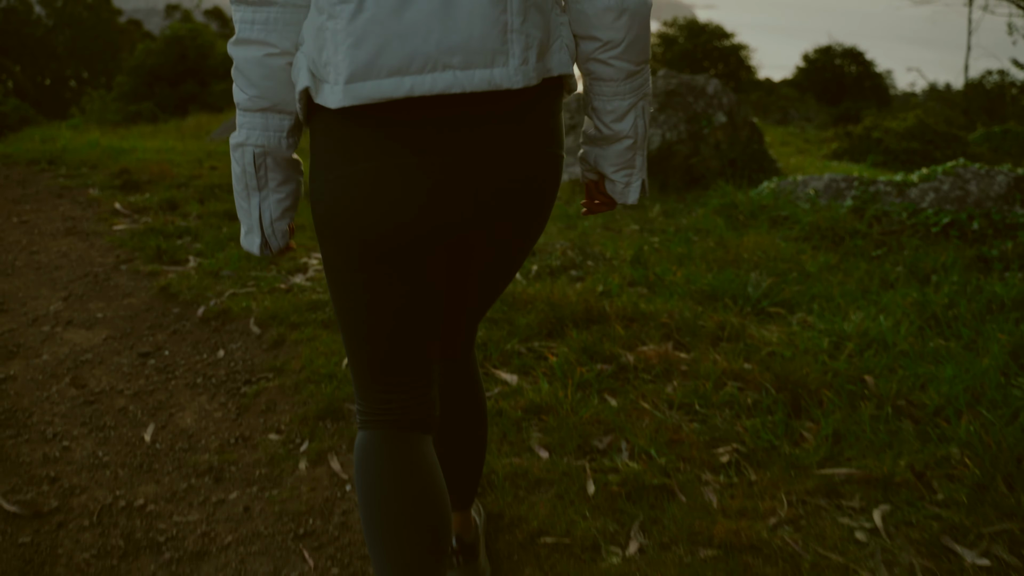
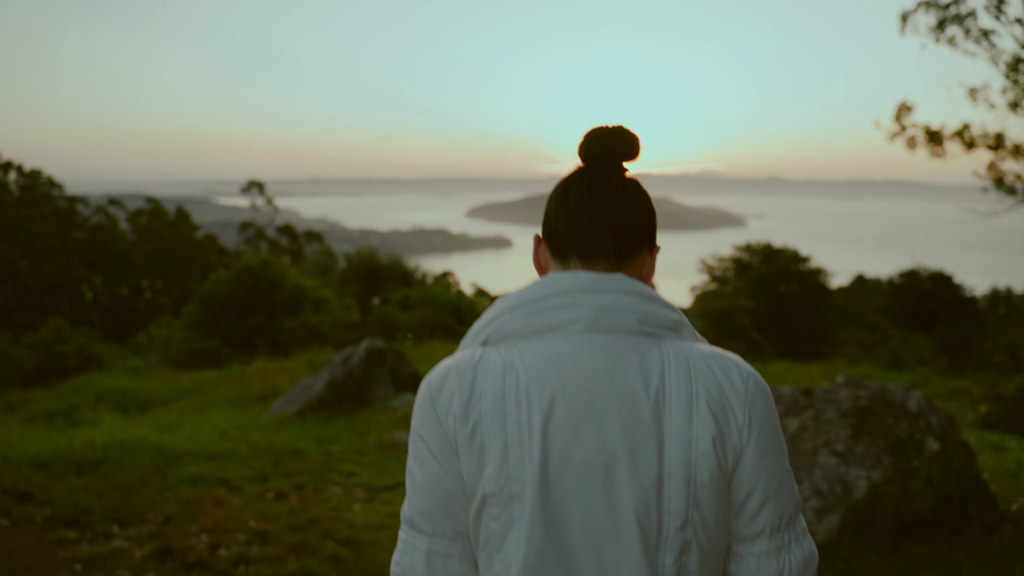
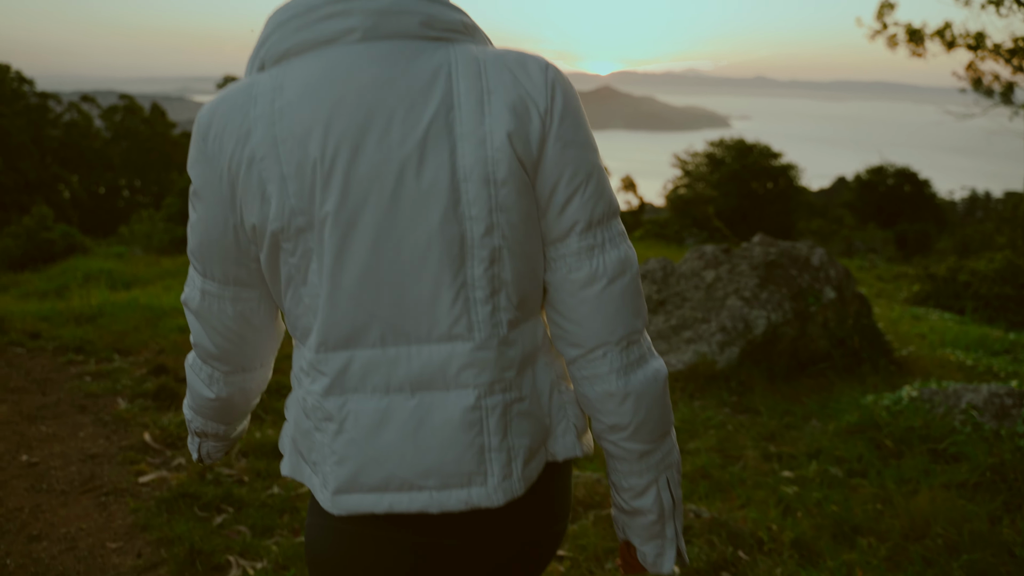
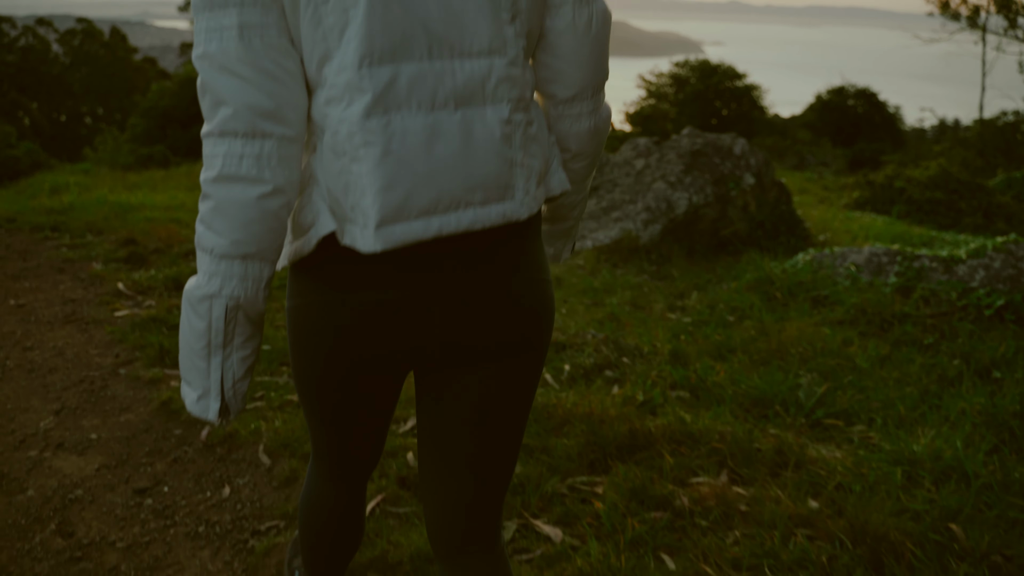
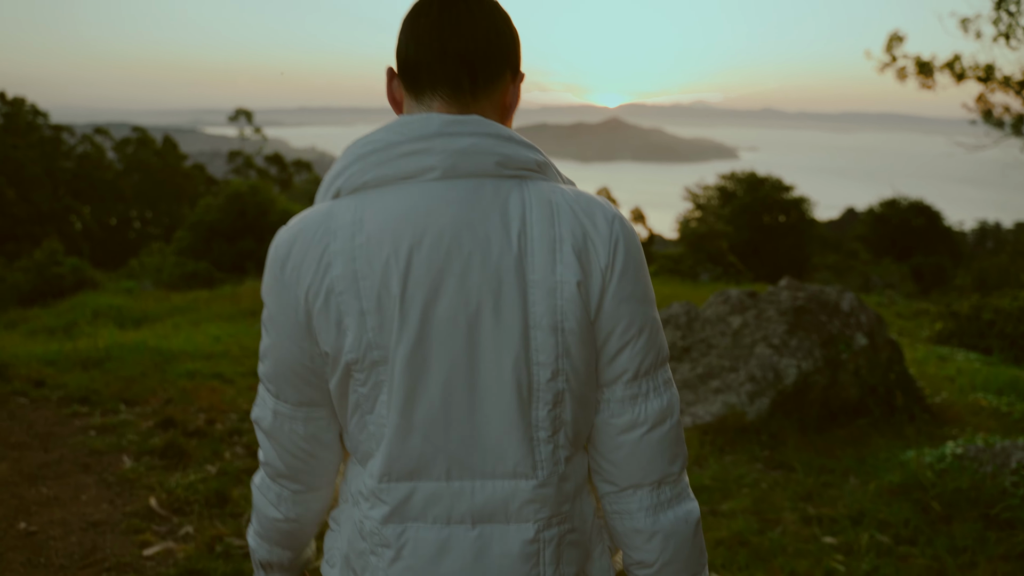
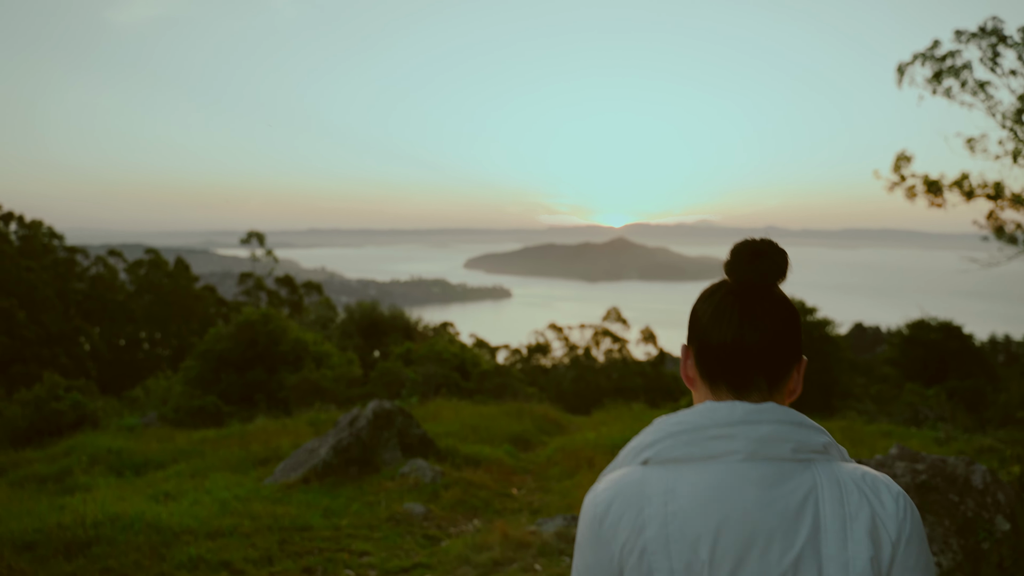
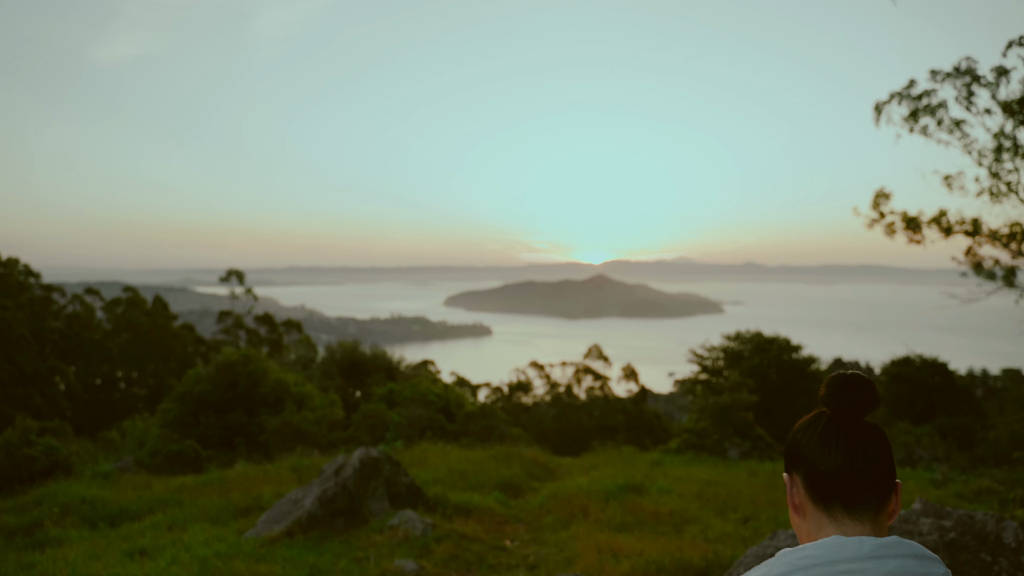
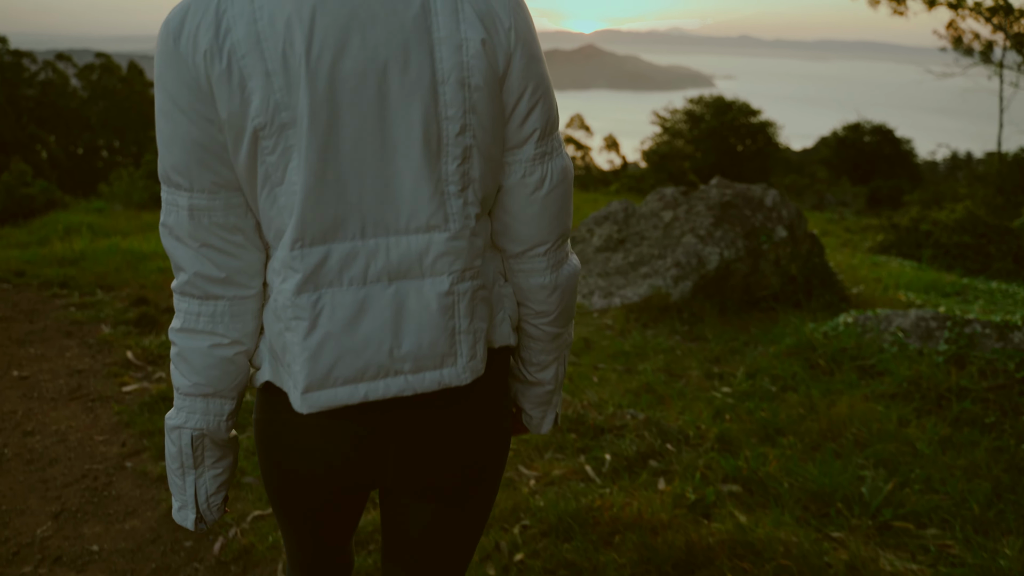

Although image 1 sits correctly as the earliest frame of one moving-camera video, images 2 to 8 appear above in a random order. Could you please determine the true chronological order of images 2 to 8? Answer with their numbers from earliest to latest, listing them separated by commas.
4, 8, 3, 5, 2, 6, 7
